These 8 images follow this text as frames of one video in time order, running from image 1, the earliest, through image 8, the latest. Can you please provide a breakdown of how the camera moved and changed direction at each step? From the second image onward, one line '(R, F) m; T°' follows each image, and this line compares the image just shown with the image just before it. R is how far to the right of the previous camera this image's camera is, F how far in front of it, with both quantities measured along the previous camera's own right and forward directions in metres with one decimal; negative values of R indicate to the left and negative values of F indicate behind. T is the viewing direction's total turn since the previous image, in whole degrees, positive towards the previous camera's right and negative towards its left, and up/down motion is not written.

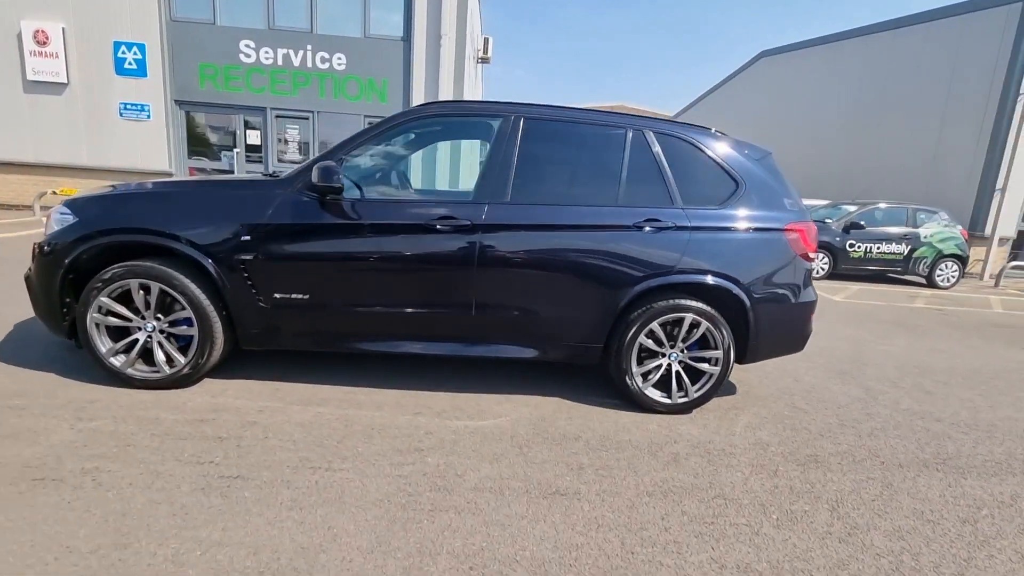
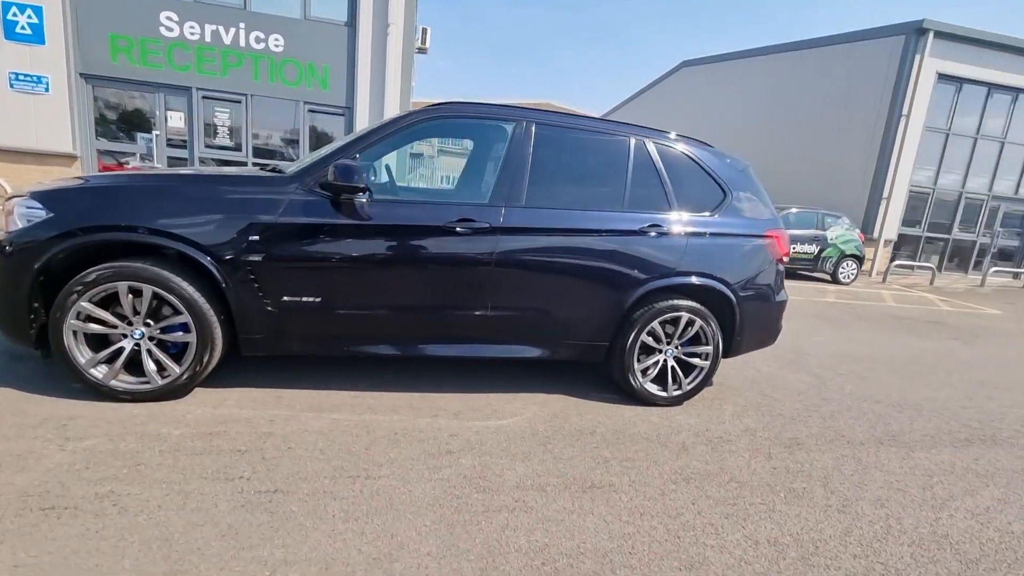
(-0.6, 0.0) m; +9°
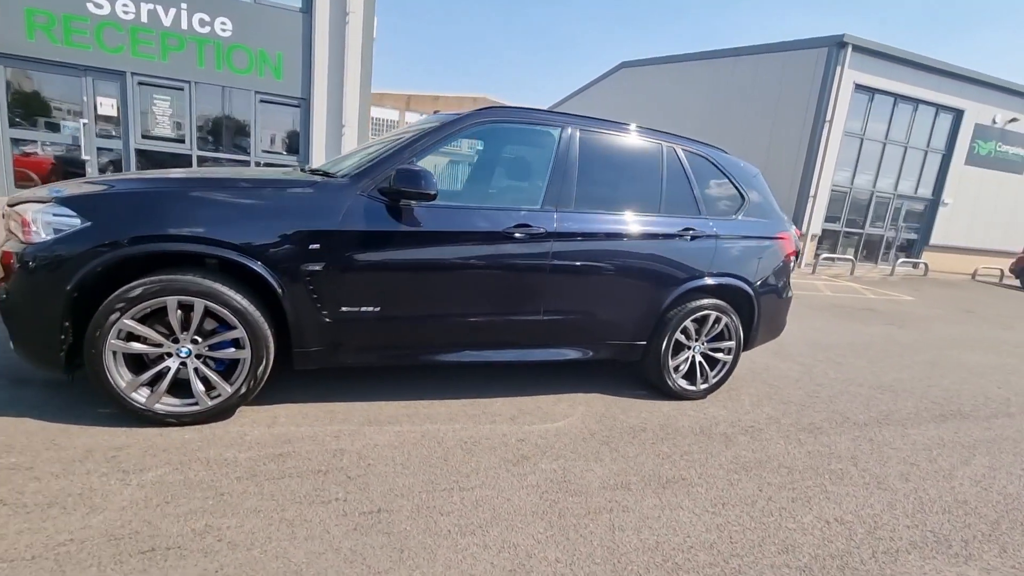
(-0.8, 0.0) m; +8°
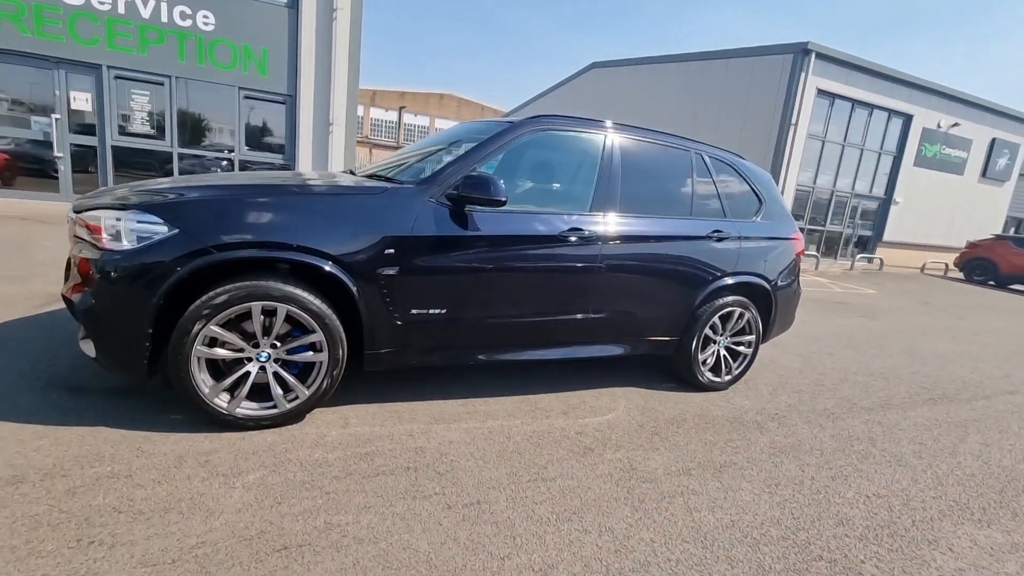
(-0.6, -0.1) m; +4°
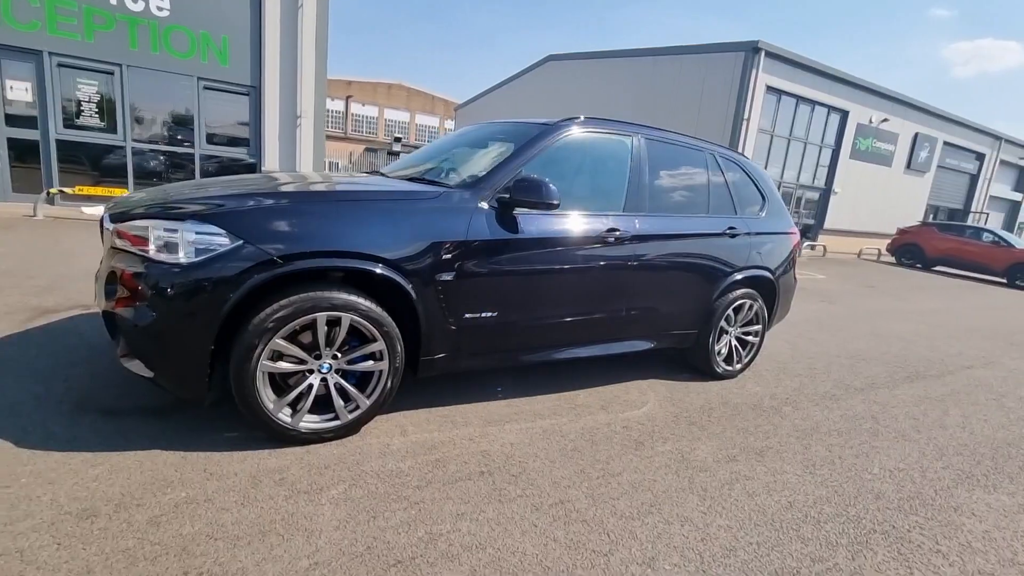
(-0.6, 0.0) m; +6°
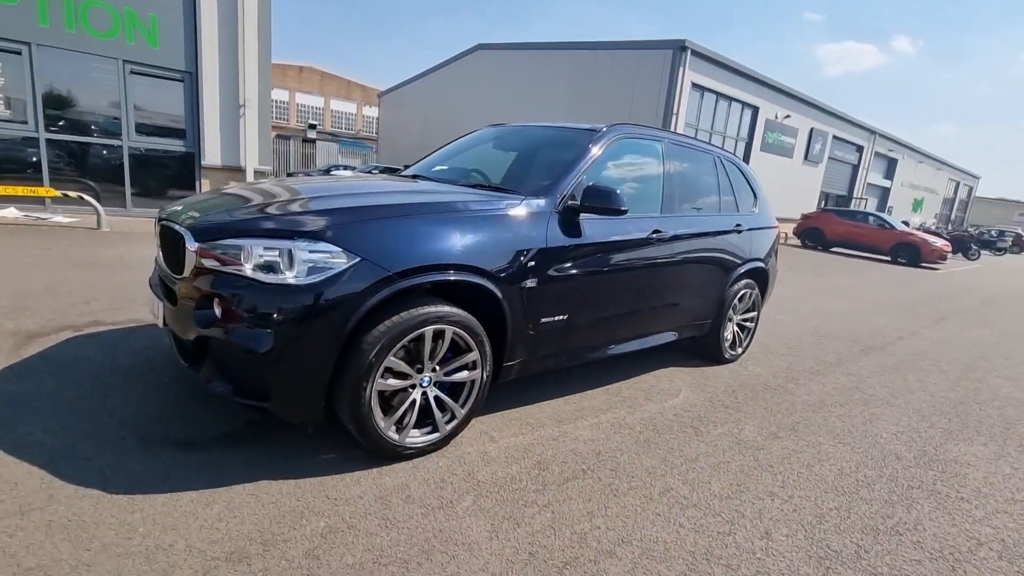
(-0.9, 0.0) m; +9°
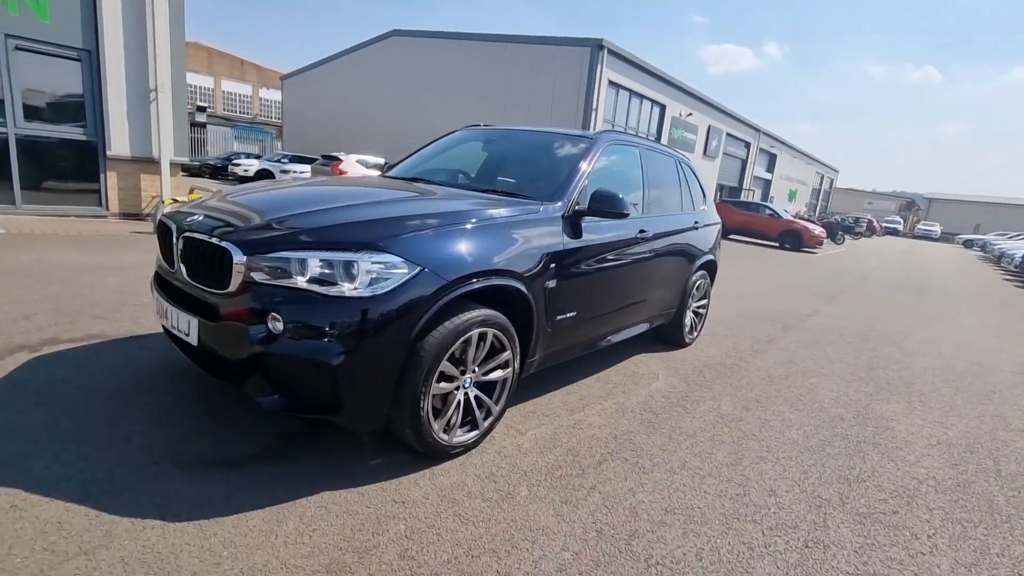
(-0.7, -0.1) m; +10°
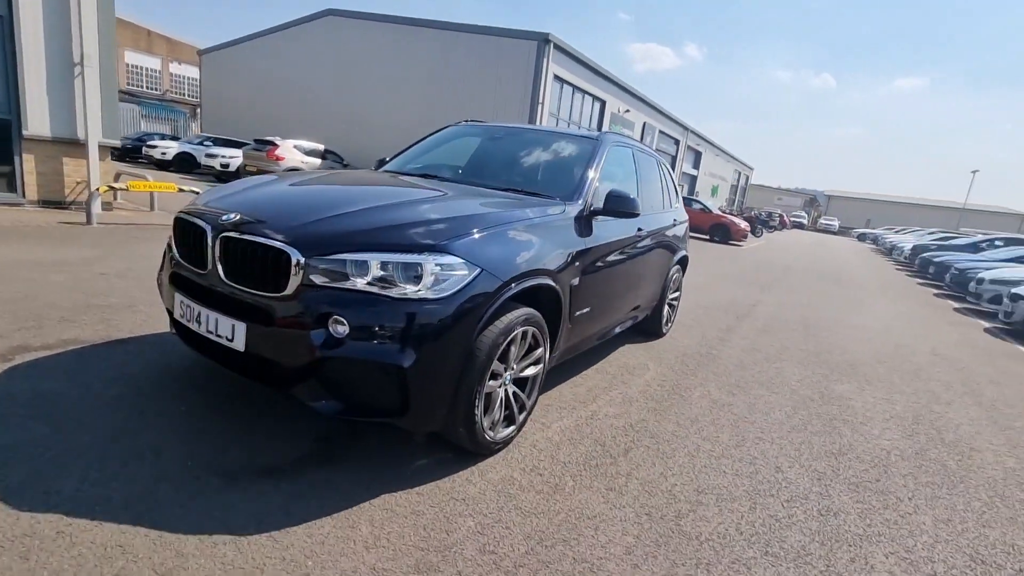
(-0.6, 0.0) m; +8°
